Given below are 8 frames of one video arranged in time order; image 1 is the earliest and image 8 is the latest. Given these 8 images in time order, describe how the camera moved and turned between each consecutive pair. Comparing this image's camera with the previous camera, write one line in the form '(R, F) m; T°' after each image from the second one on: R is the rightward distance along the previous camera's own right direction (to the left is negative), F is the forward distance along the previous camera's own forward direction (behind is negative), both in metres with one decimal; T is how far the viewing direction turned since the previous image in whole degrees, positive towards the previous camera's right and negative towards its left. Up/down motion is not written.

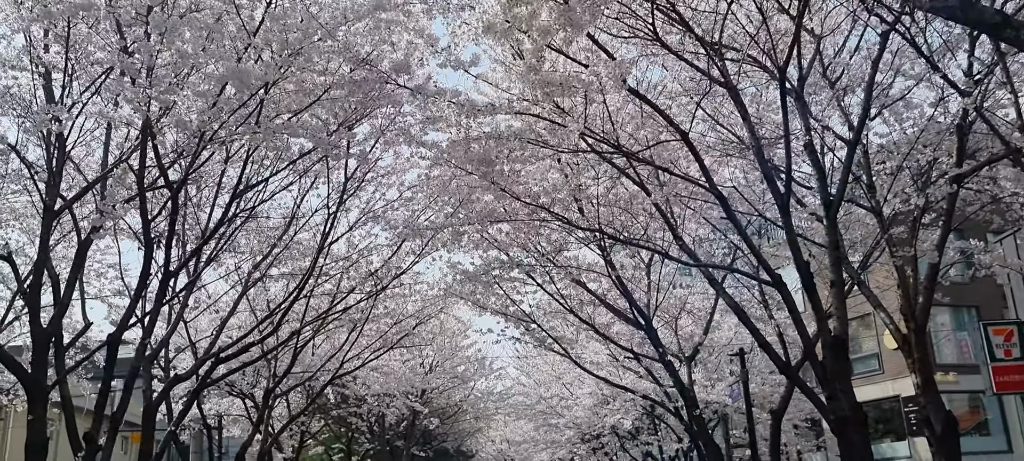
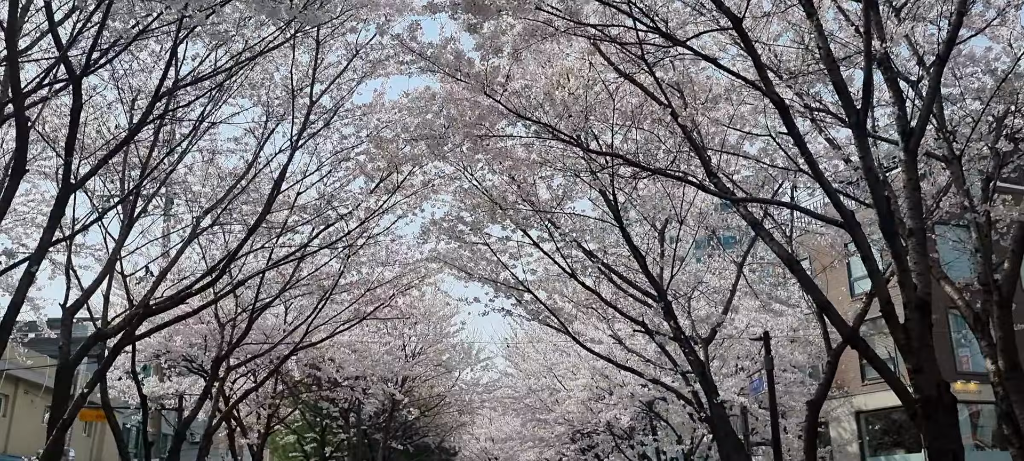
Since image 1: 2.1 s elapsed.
(0.0, +1.9) m; 0°
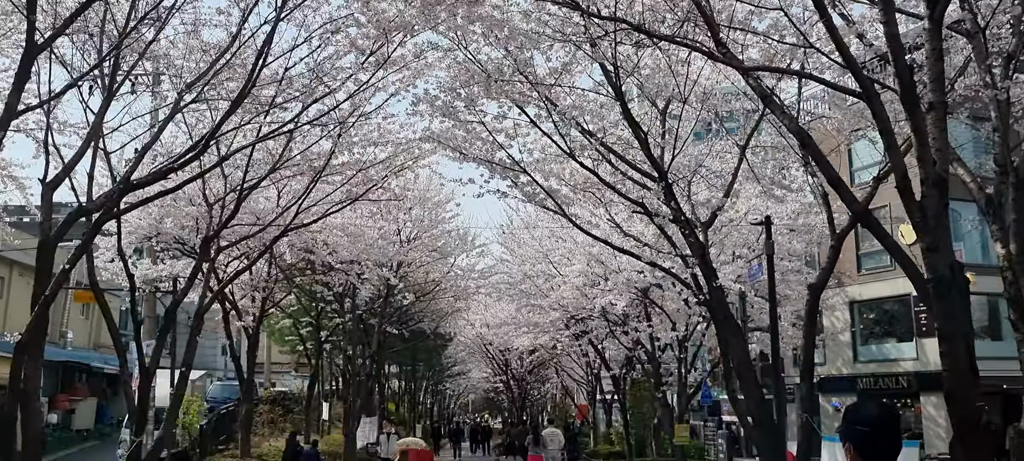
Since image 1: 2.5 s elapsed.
(0.0, +0.4) m; 0°
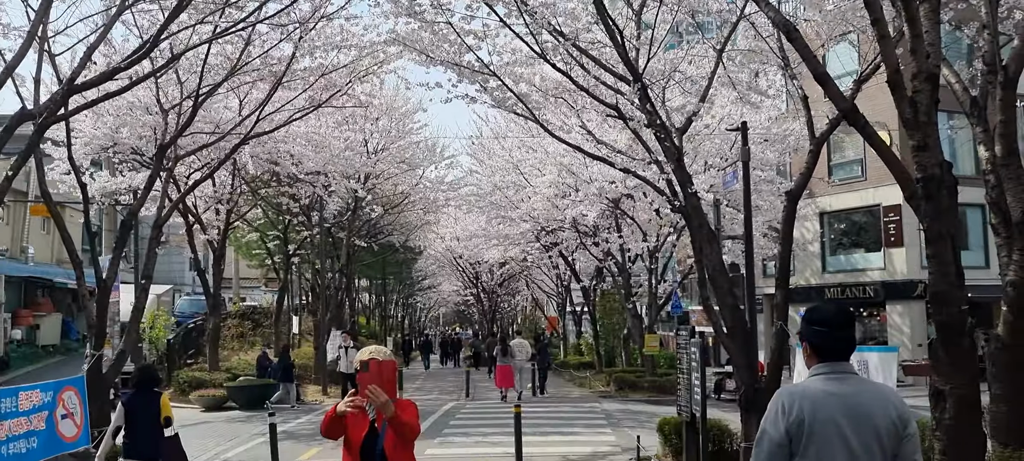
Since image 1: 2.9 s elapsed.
(0.0, +0.3) m; +2°
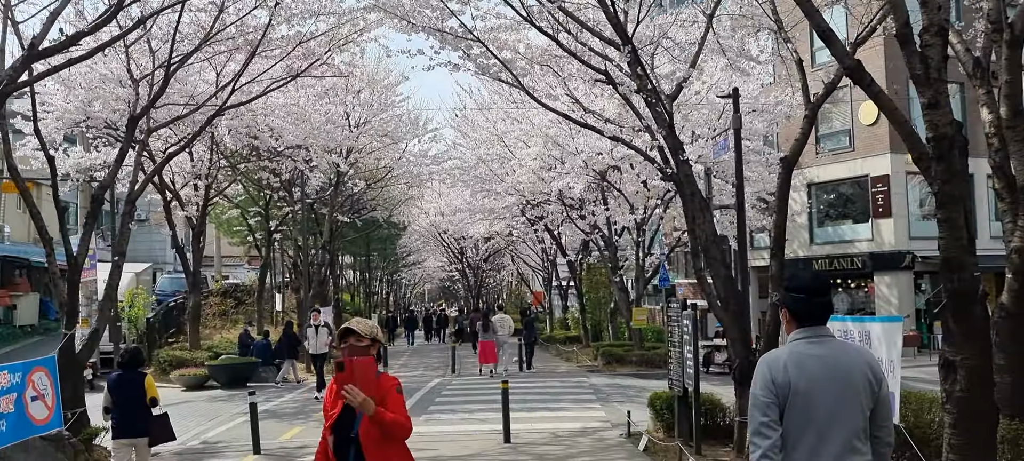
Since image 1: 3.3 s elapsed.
(0.0, +0.3) m; +1°
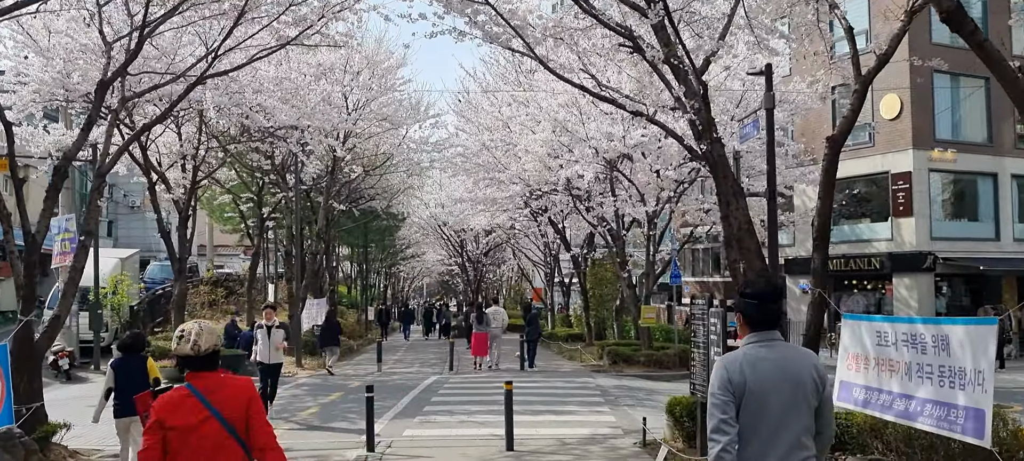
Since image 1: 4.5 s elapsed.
(-0.1, +1.0) m; 0°
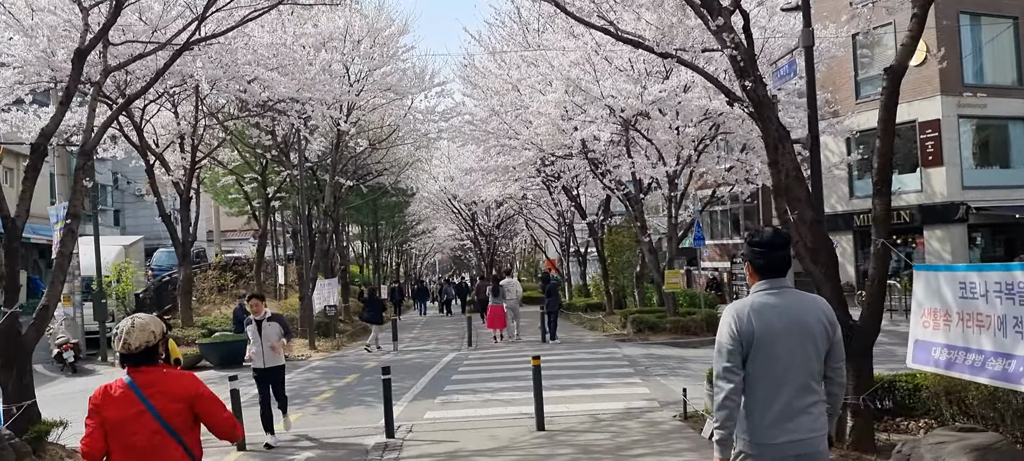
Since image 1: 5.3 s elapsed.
(-0.1, +0.8) m; -1°
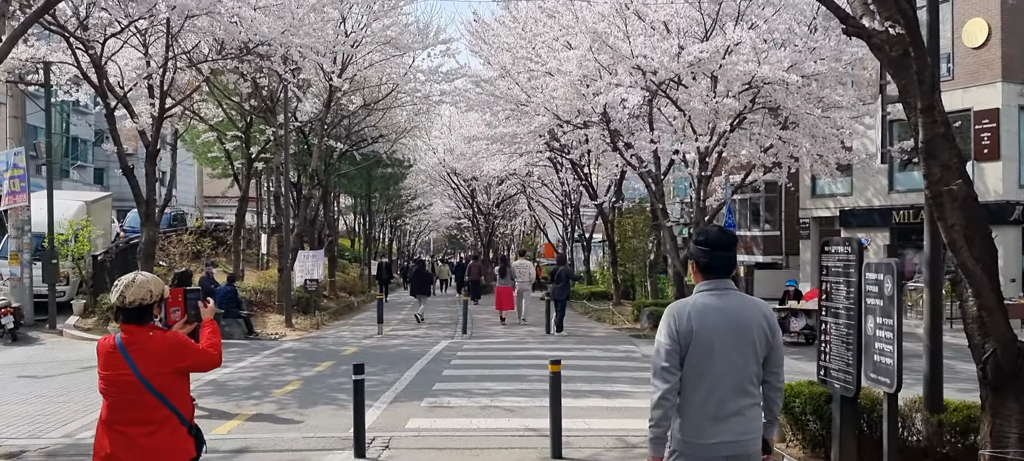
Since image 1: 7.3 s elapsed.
(-0.2, +2.1) m; 0°
